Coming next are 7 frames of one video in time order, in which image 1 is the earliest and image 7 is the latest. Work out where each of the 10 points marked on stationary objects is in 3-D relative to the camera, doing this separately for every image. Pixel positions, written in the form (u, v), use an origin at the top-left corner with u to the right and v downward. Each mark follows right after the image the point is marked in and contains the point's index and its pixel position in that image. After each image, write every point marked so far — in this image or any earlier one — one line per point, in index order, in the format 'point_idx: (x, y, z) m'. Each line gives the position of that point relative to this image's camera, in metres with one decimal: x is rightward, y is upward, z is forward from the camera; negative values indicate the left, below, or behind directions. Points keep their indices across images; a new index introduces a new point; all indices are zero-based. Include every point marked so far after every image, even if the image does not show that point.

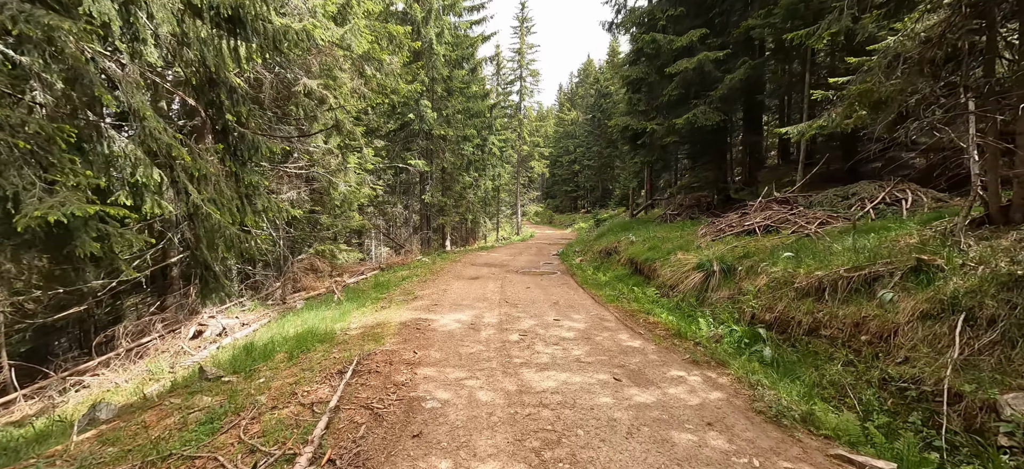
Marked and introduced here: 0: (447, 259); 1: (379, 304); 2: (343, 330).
0: (-2.6, -1.0, +16.6) m
1: (-2.8, -1.5, +9.0) m
2: (-2.8, -1.6, +6.9) m
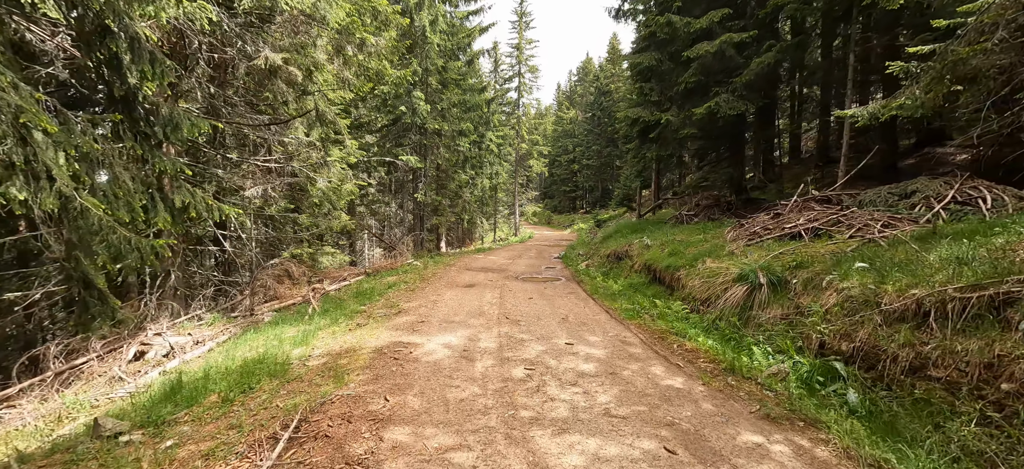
0: (-2.6, -1.0, +15.2) m
1: (-2.8, -1.5, +7.5) m
2: (-2.7, -1.6, +5.5) m
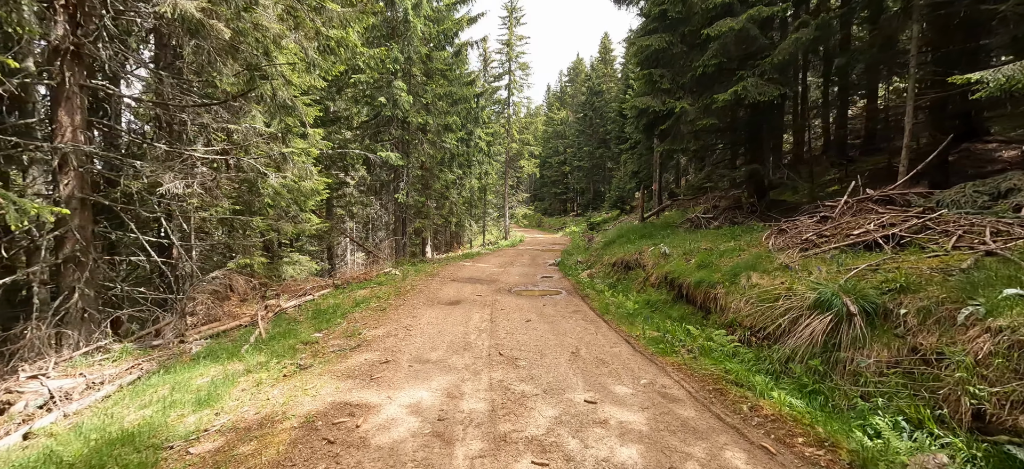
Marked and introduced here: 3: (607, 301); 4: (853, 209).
0: (-2.9, -1.2, +13.3) m
1: (-2.9, -1.6, +5.7) m
2: (-2.7, -1.7, +3.6) m
3: (+2.0, -1.4, +9.1) m
4: (+6.1, +0.5, +7.6) m
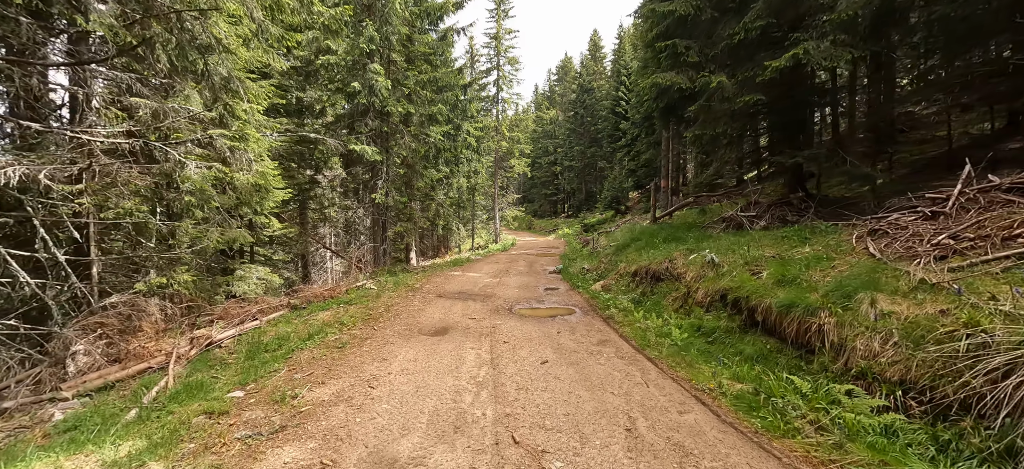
0: (-2.9, -1.4, +11.0) m
1: (-2.7, -1.7, +3.4) m
2: (-2.5, -1.8, +1.4) m
3: (+2.1, -1.5, +6.9) m
4: (+6.2, +0.4, +5.6) m
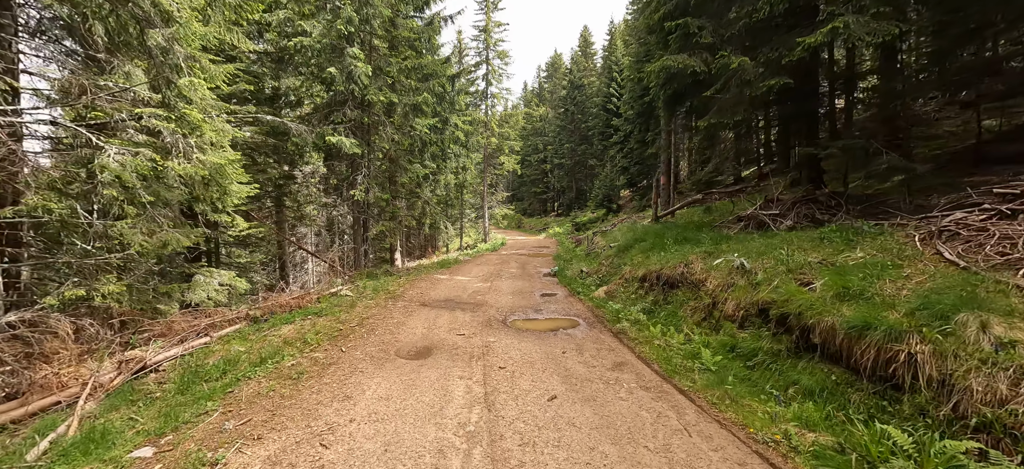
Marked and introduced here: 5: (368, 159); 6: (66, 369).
0: (-3.1, -1.4, +9.8) m
1: (-2.6, -1.8, +2.2) m
2: (-2.4, -1.9, +0.2) m
3: (+2.0, -1.5, +5.9) m
4: (+6.2, +0.4, +4.7) m
5: (-5.3, +2.8, +15.5) m
6: (-6.0, -1.8, +5.5) m
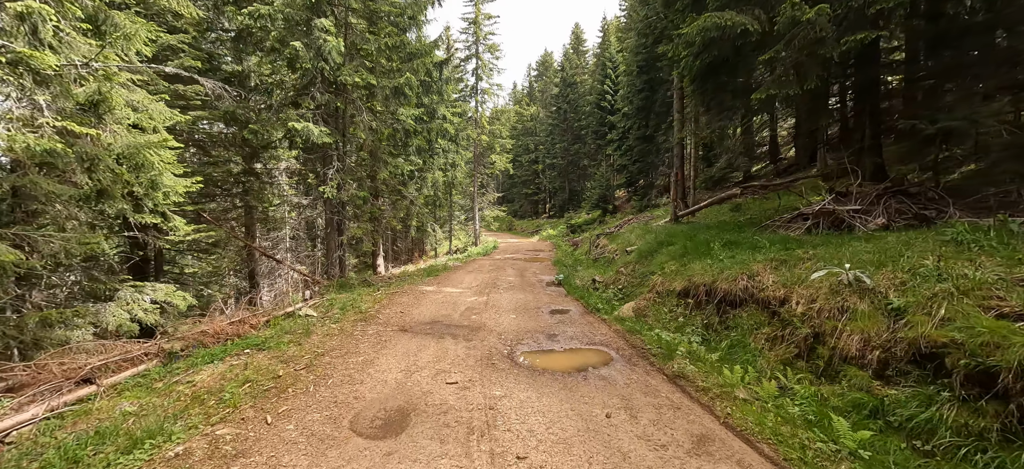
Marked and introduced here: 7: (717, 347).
0: (-3.0, -1.4, +7.8) m
1: (-2.4, -1.8, +0.2) m
2: (-2.1, -1.9, -1.8) m
3: (+2.2, -1.5, +4.0) m
4: (+6.4, +0.4, +2.9) m
5: (-5.4, +2.6, +13.4) m
6: (-5.9, -1.8, +3.4) m
7: (+2.6, -1.4, +5.4) m
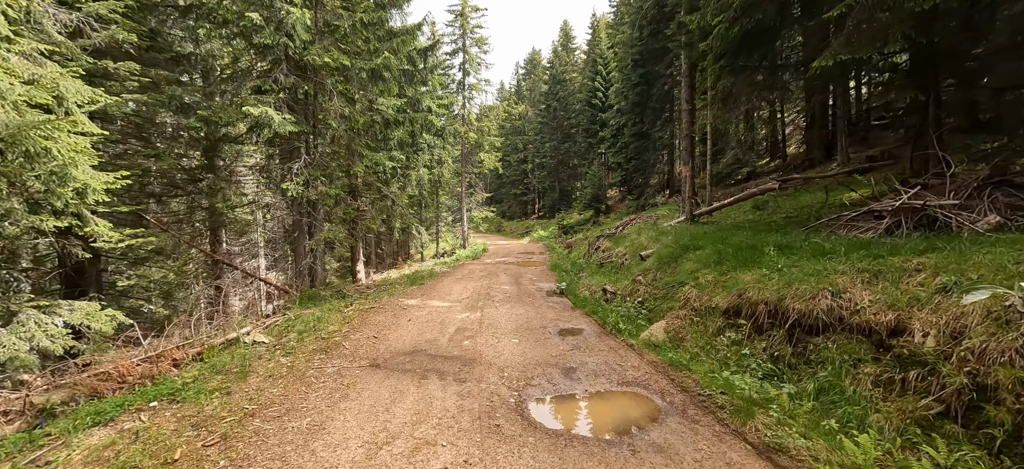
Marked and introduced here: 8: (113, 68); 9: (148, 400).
0: (-3.0, -1.5, +6.2) m
1: (-2.1, -1.9, -1.4) m
2: (-1.8, -1.9, -3.4) m
3: (+2.3, -1.6, +2.5) m
4: (+6.5, +0.4, +1.6) m
5: (-5.5, +2.5, +11.8) m
6: (-5.7, -1.9, +1.8) m
7: (+2.7, -1.4, +4.0) m
8: (-8.3, +3.5, +8.8) m
9: (-3.7, -1.7, +4.4) m
